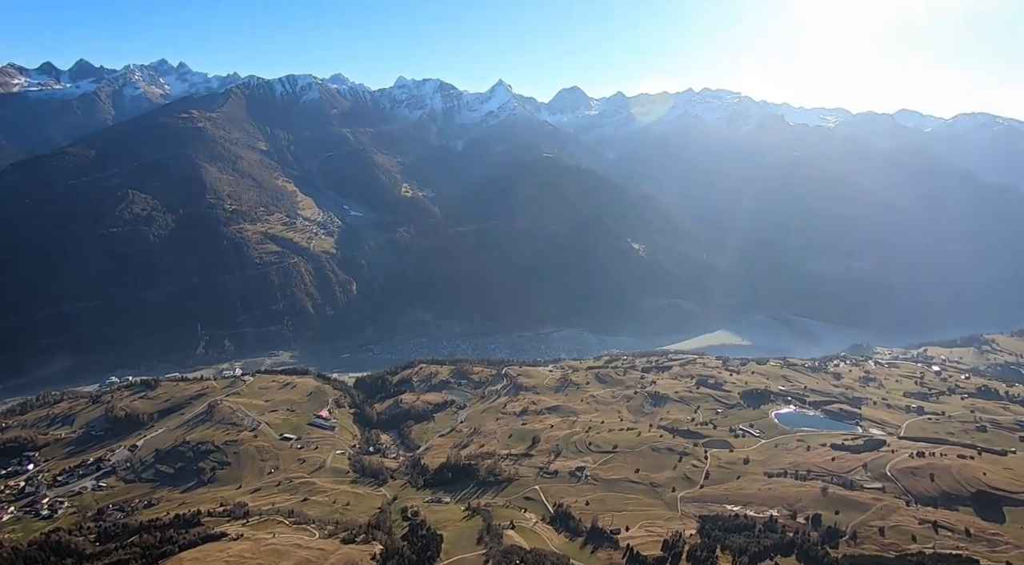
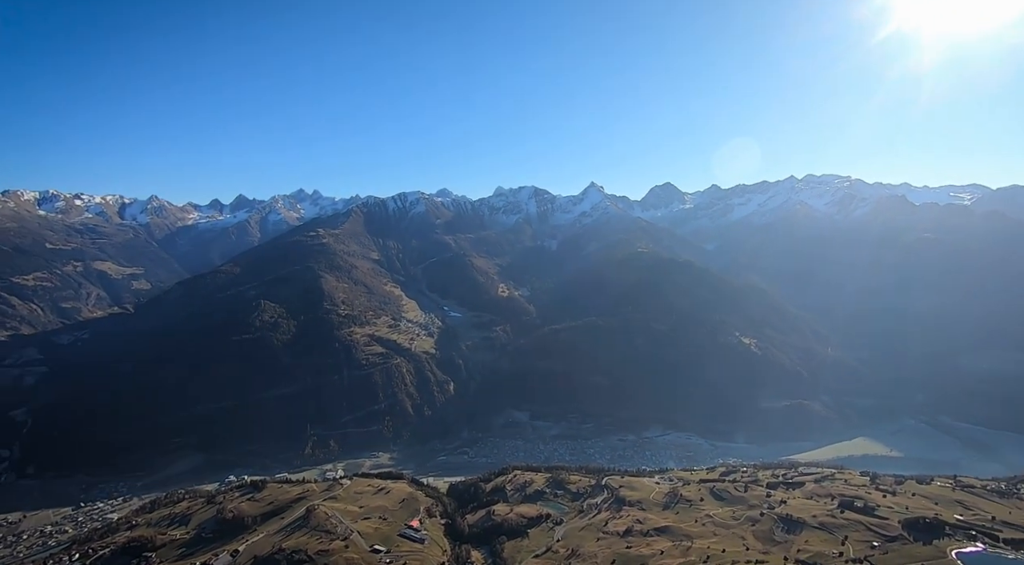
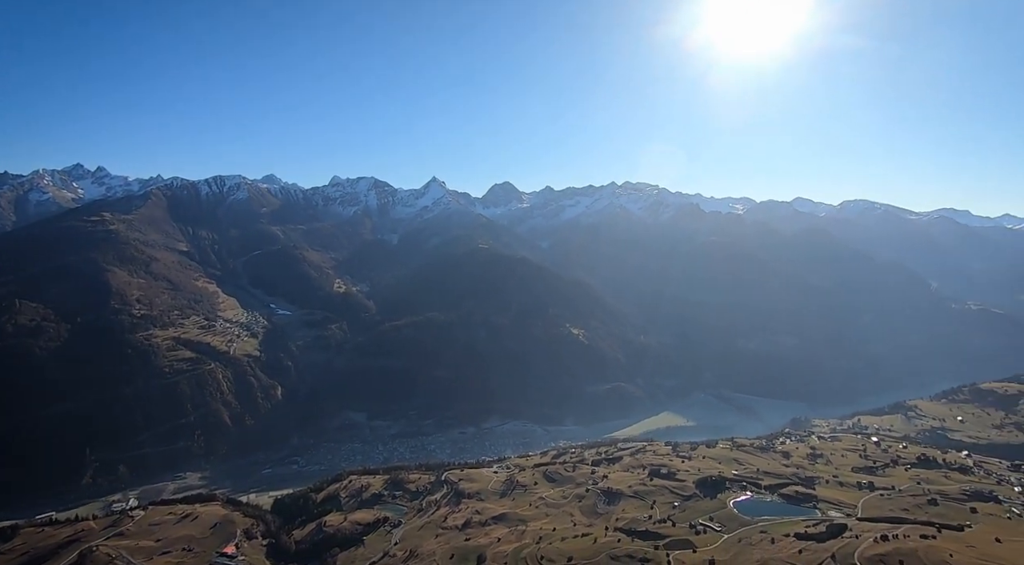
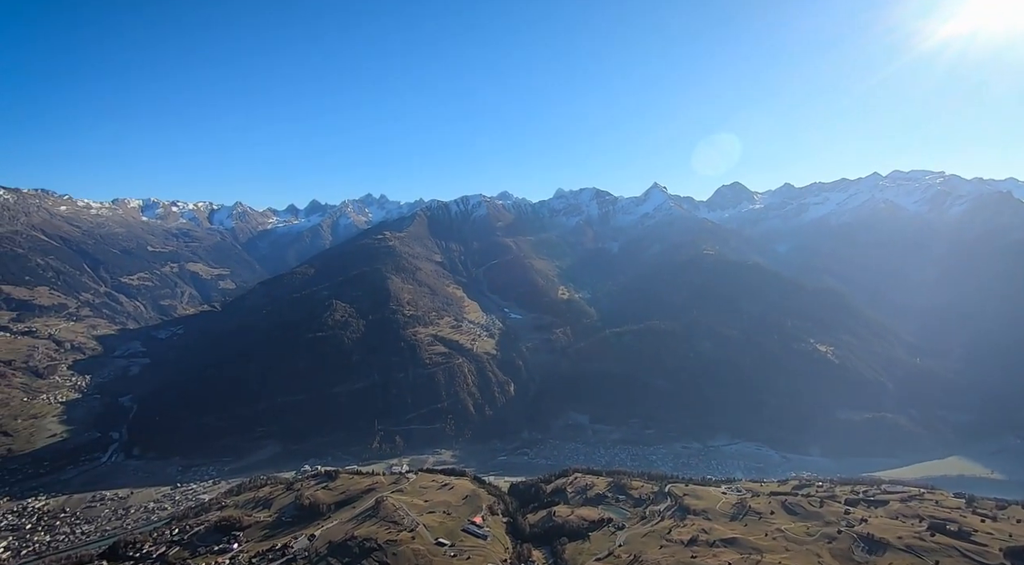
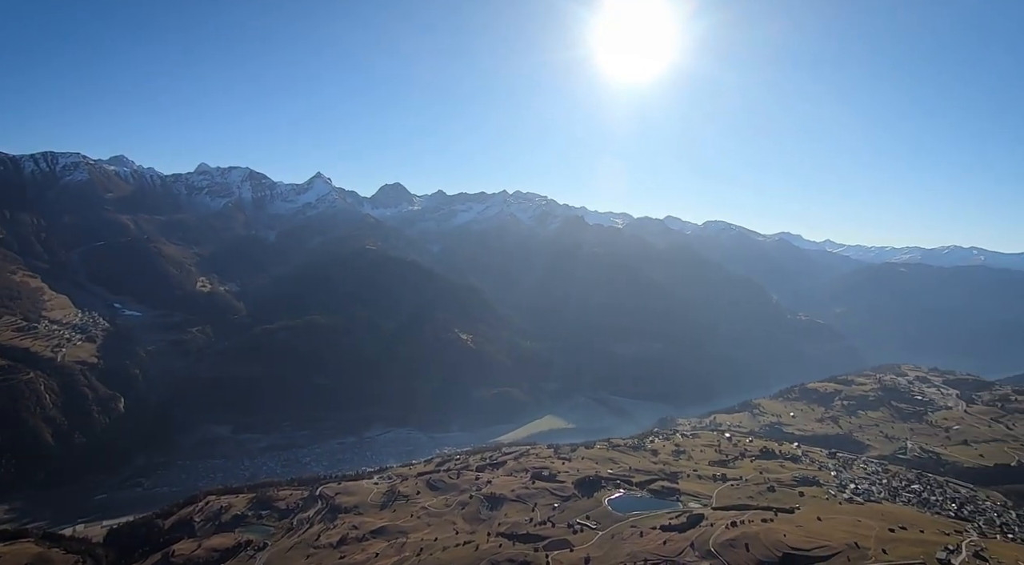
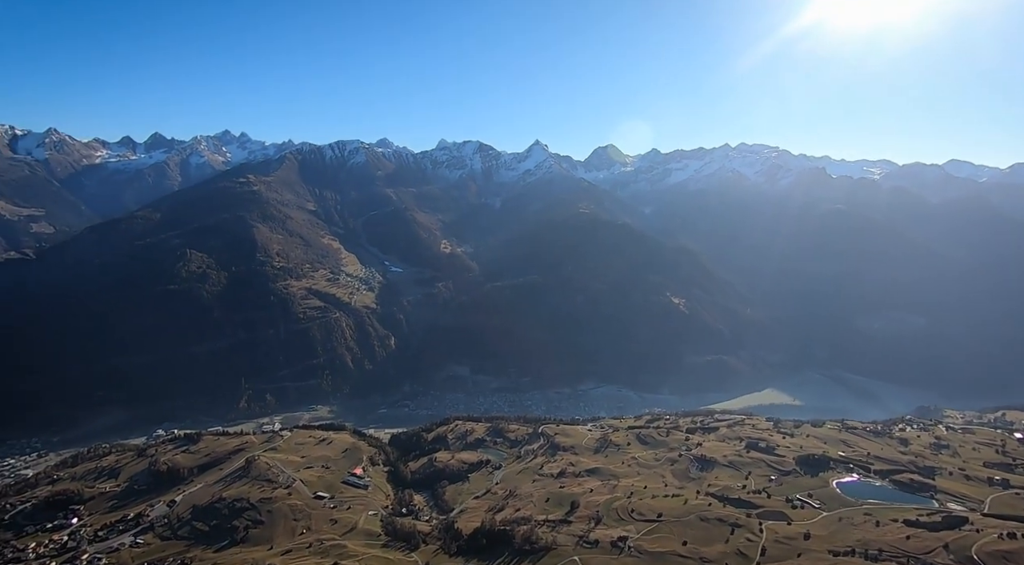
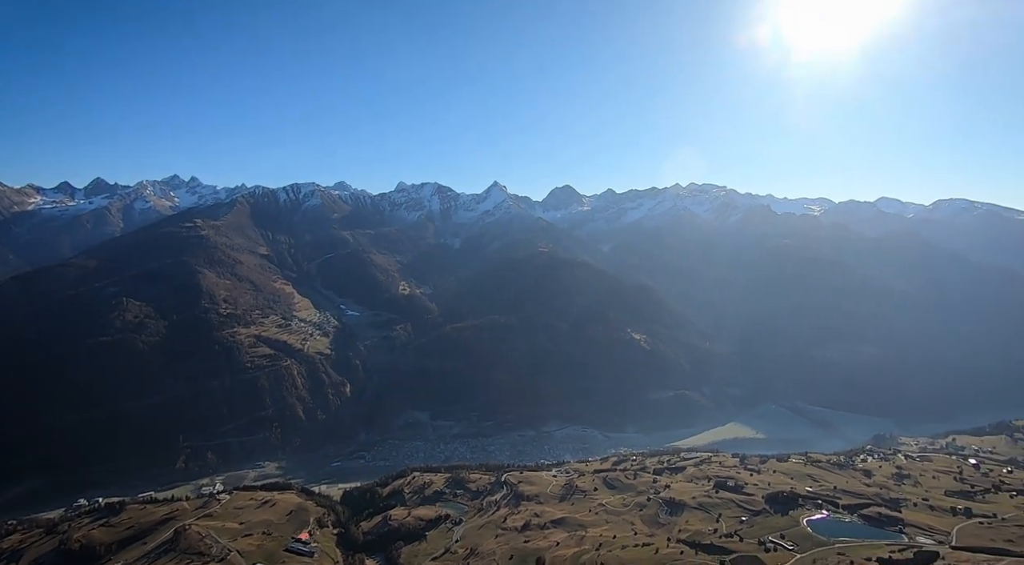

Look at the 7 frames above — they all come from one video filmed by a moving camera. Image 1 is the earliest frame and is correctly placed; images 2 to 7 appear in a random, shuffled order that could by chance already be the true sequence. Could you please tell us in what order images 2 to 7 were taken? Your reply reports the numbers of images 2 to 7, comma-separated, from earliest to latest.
6, 4, 2, 7, 3, 5
